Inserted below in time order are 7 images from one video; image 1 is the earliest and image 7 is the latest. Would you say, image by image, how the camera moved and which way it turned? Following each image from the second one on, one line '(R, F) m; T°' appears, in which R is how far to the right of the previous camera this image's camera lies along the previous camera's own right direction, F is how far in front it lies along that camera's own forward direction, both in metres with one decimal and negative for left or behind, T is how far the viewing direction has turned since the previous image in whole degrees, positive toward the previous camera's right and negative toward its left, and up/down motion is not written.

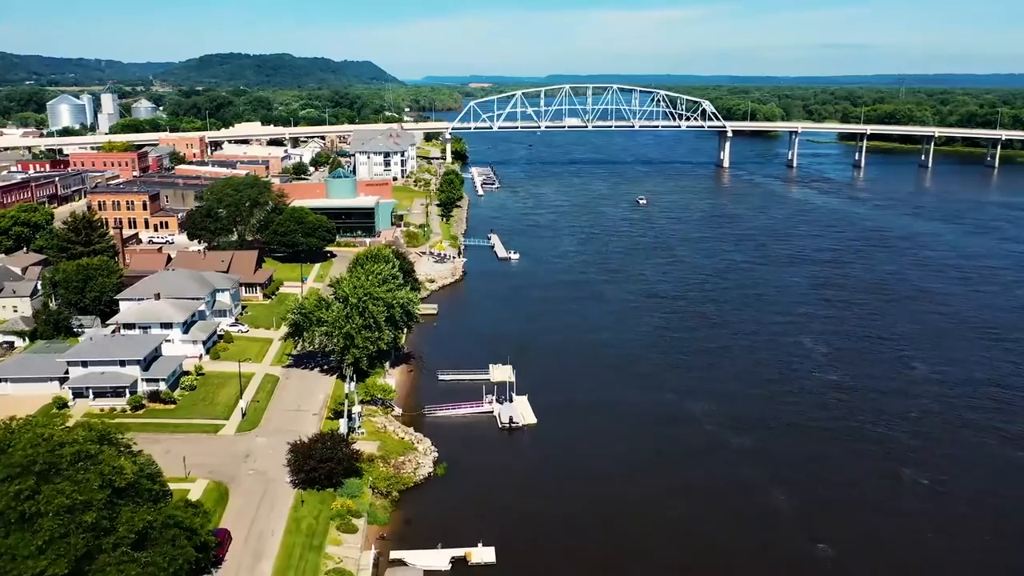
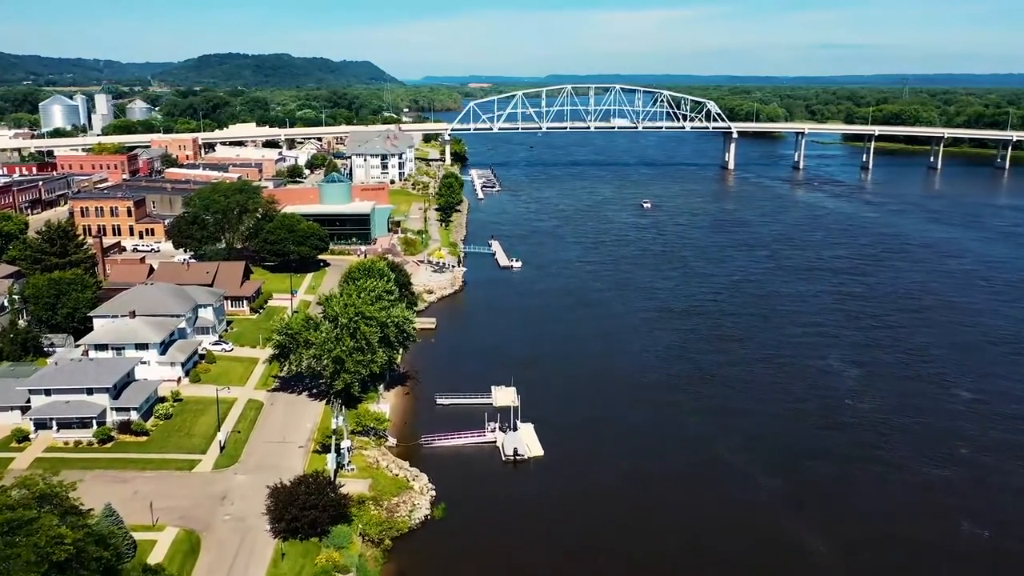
(-0.1, +2.1) m; 0°
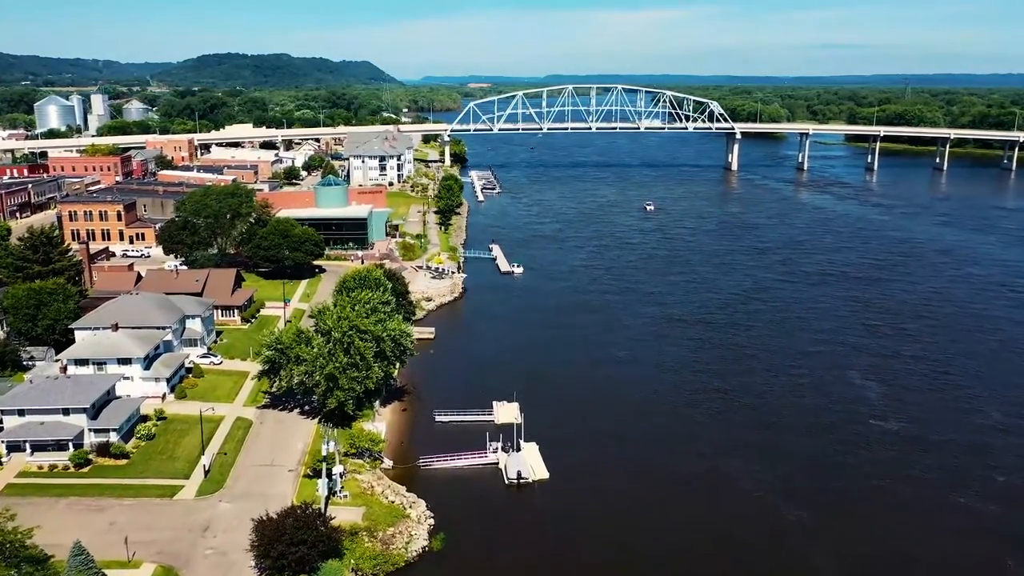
(-0.1, +1.3) m; 0°
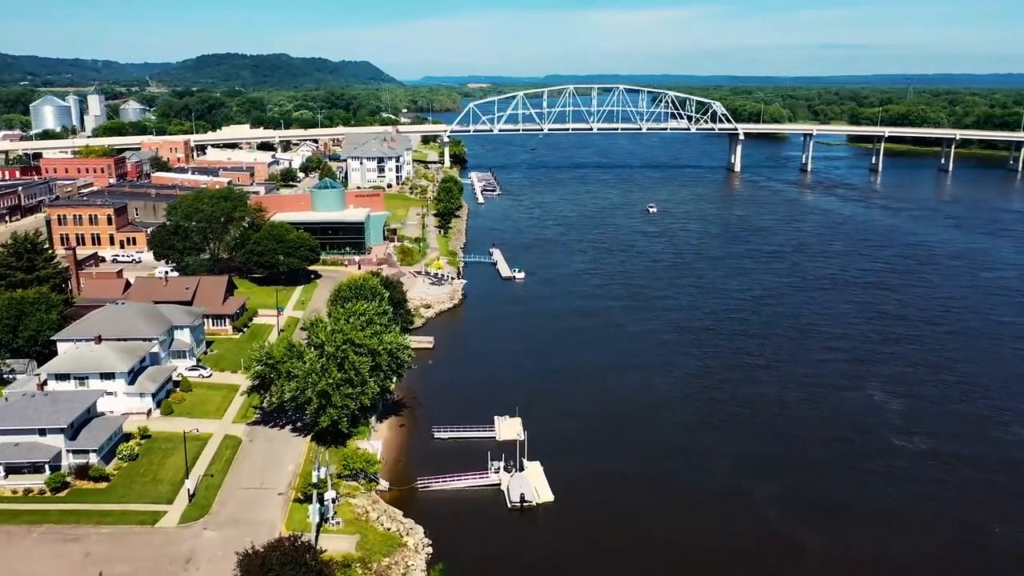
(-0.1, +1.1) m; 0°
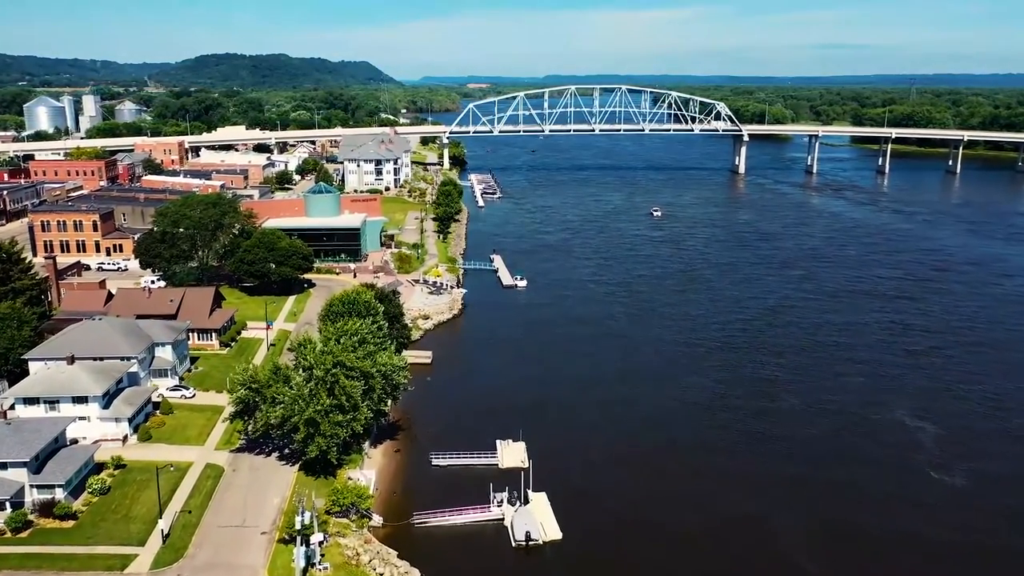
(-0.1, +1.6) m; 0°
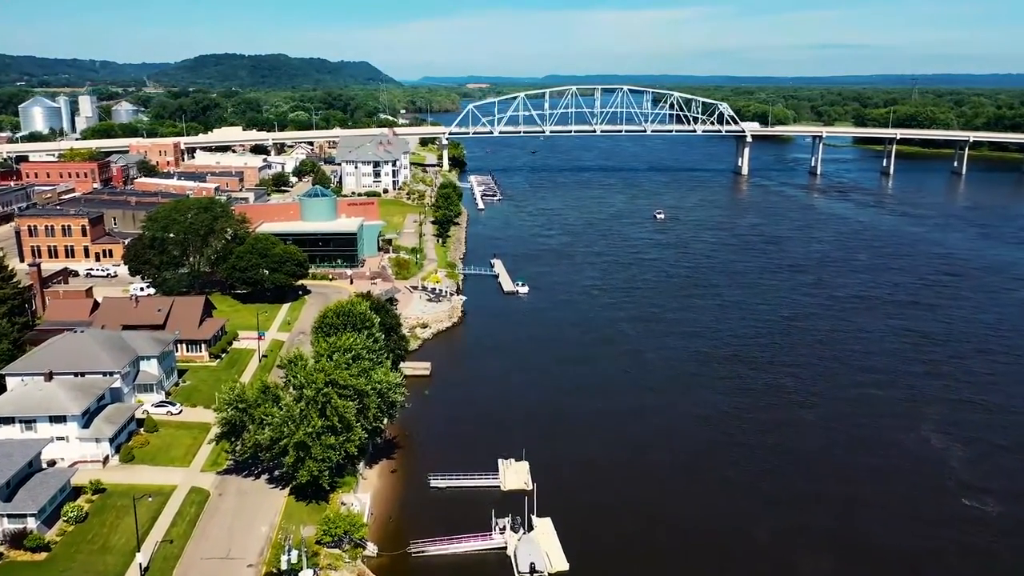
(-0.1, +1.1) m; 0°
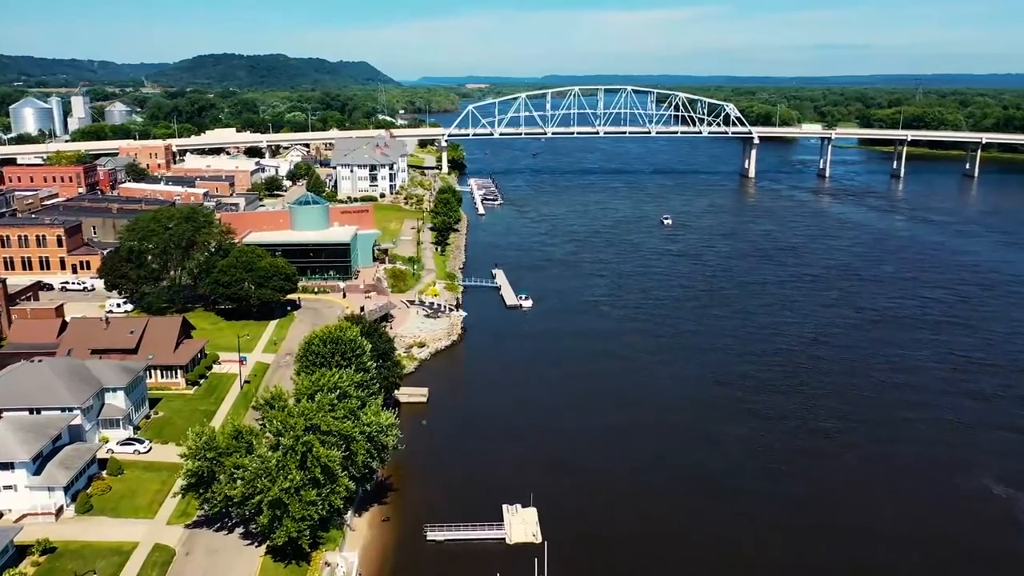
(-0.2, +2.3) m; 0°
